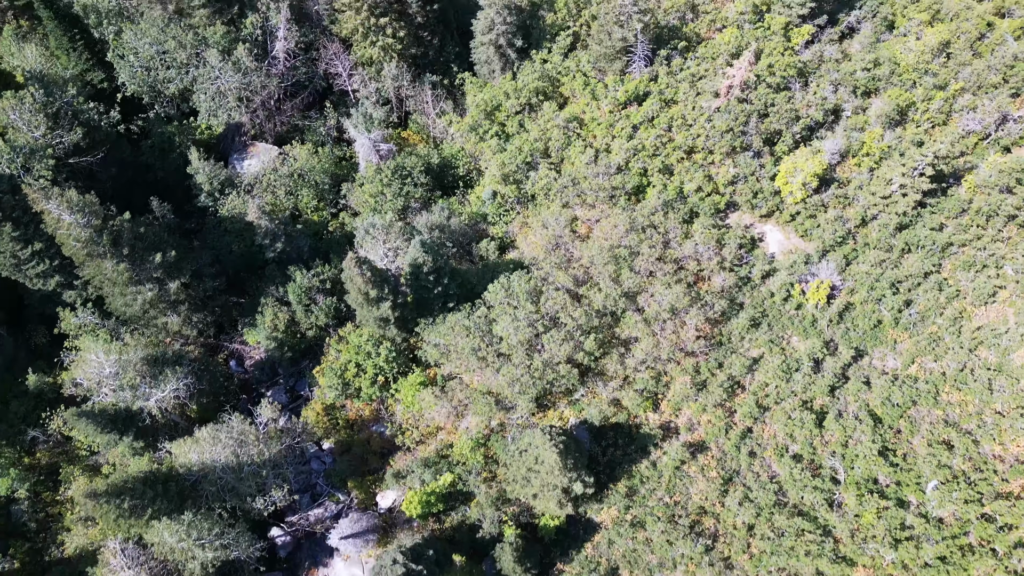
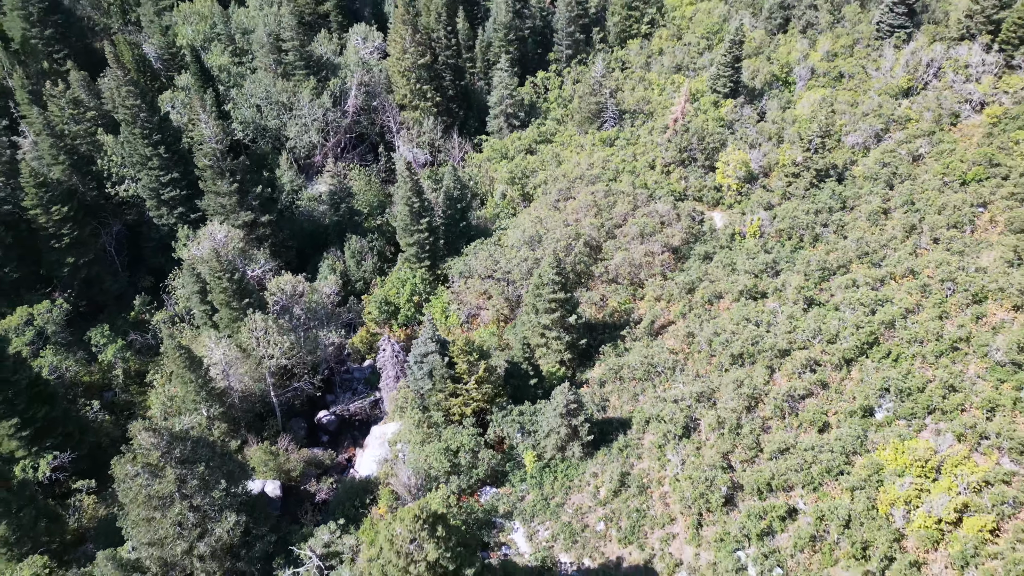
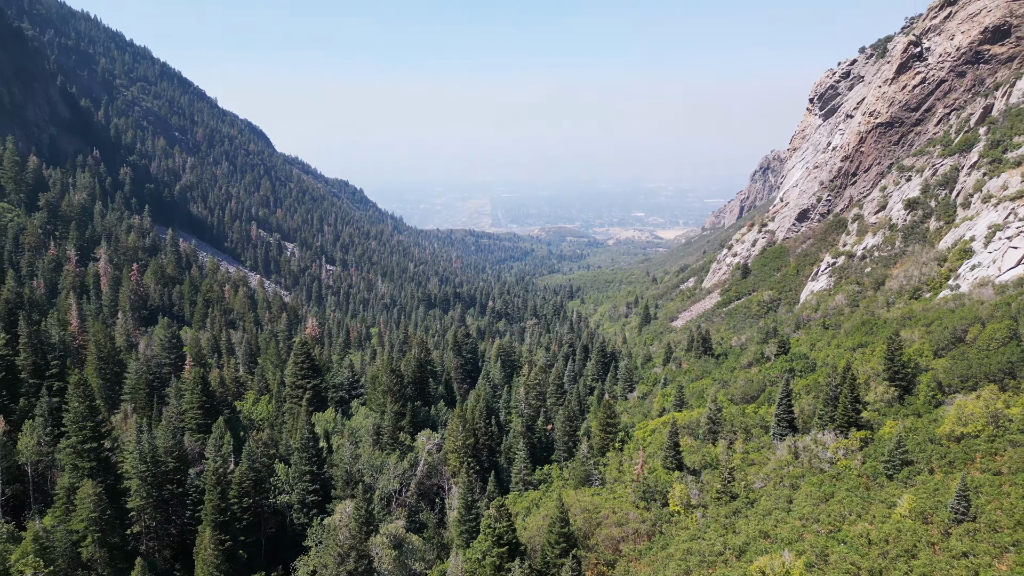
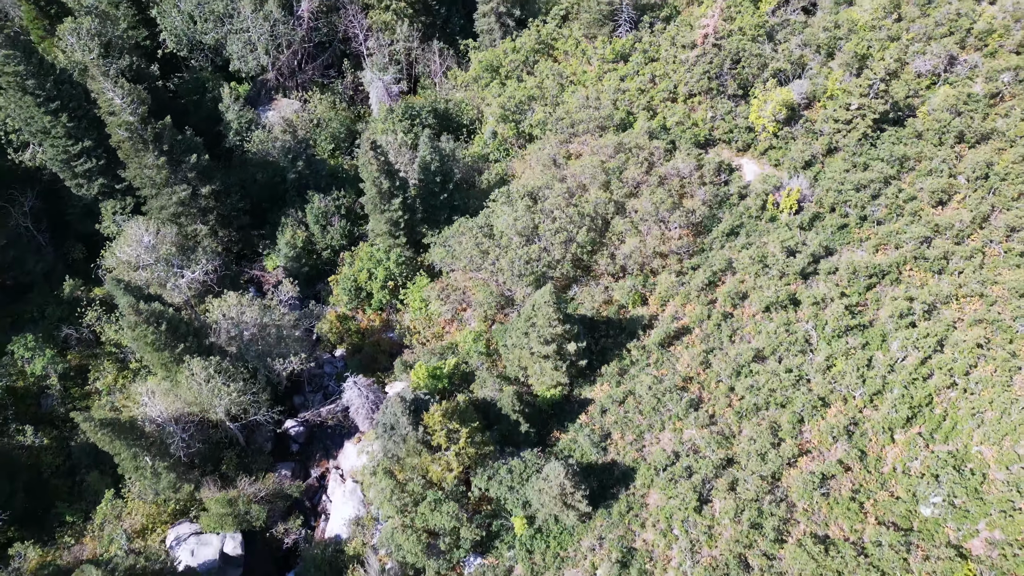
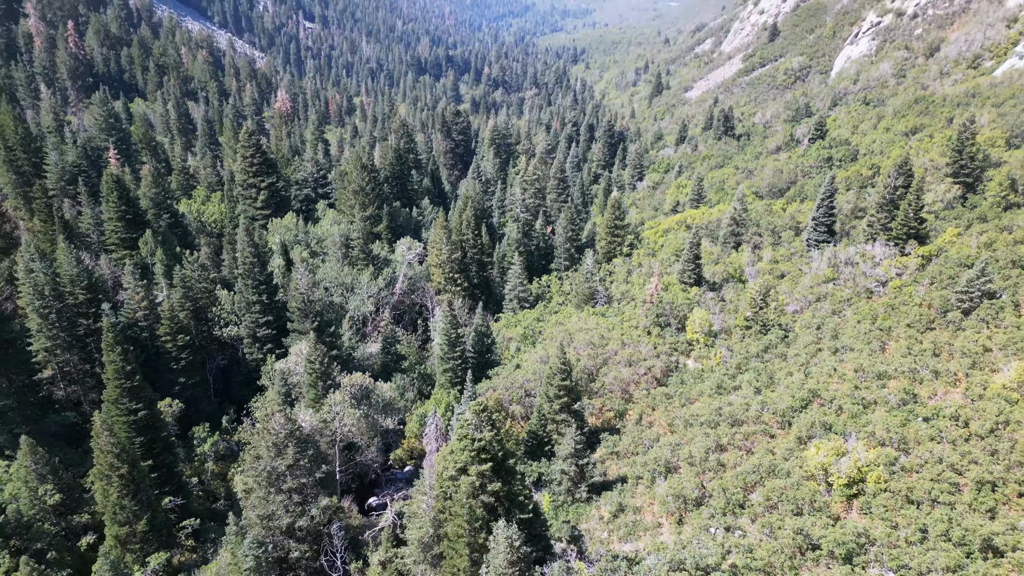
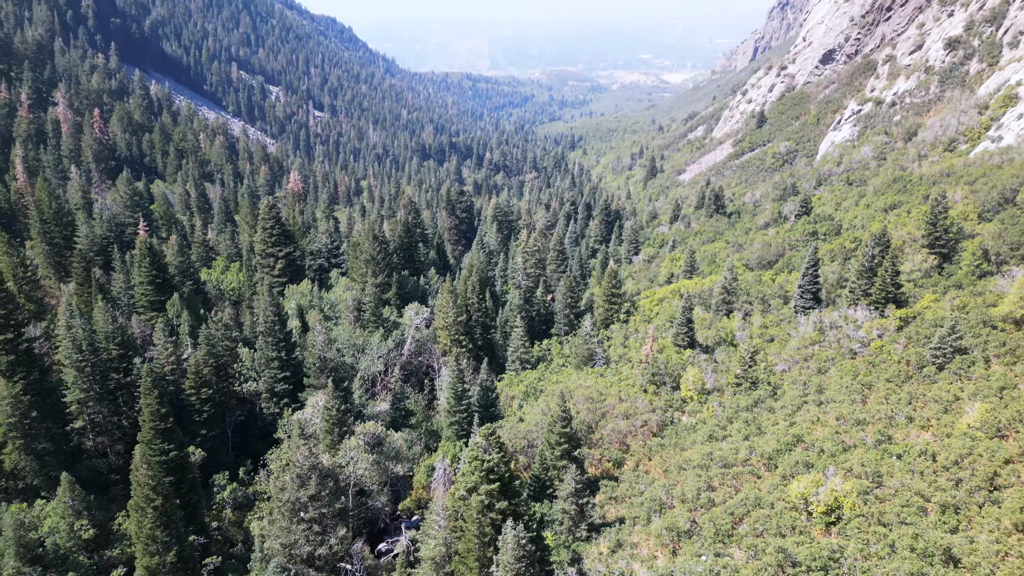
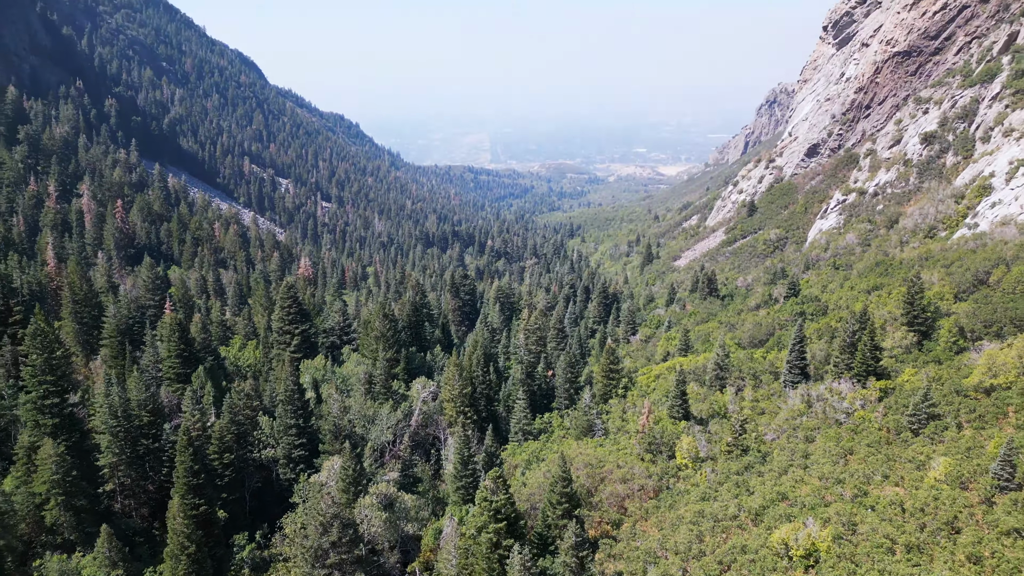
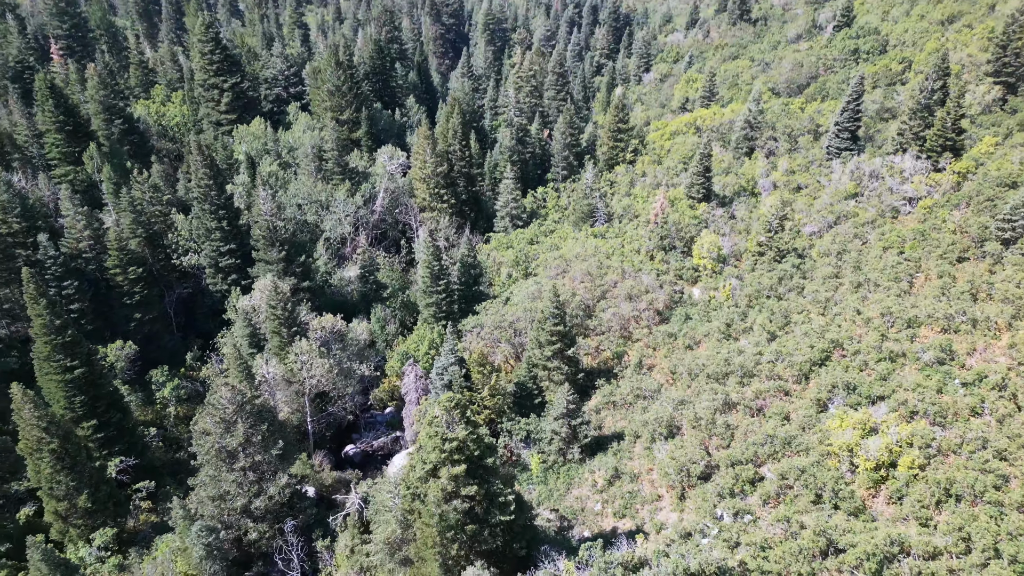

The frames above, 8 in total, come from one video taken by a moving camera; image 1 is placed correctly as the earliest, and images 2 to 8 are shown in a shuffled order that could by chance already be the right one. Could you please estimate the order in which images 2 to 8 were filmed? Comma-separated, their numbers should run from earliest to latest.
4, 2, 8, 5, 6, 7, 3
